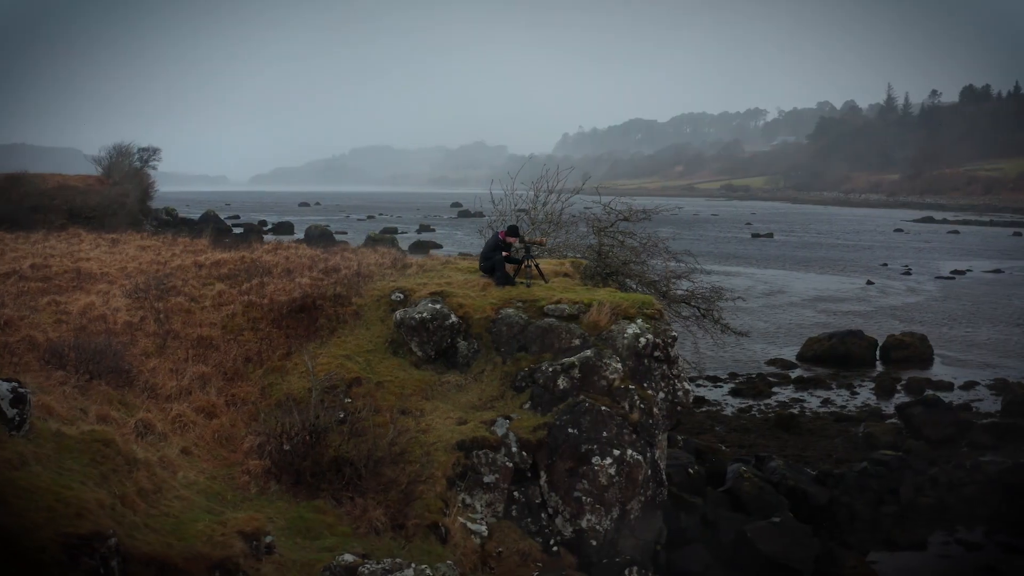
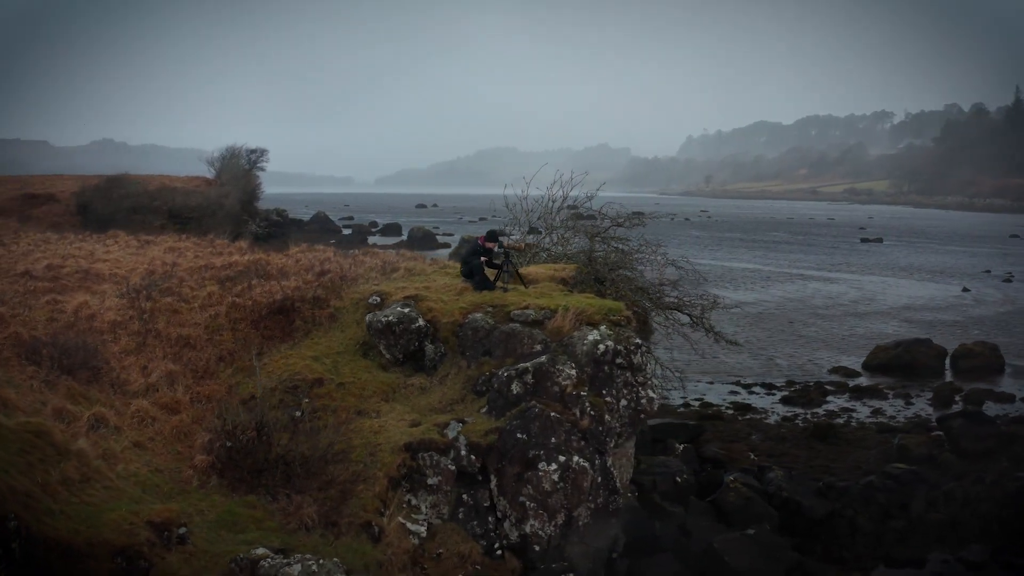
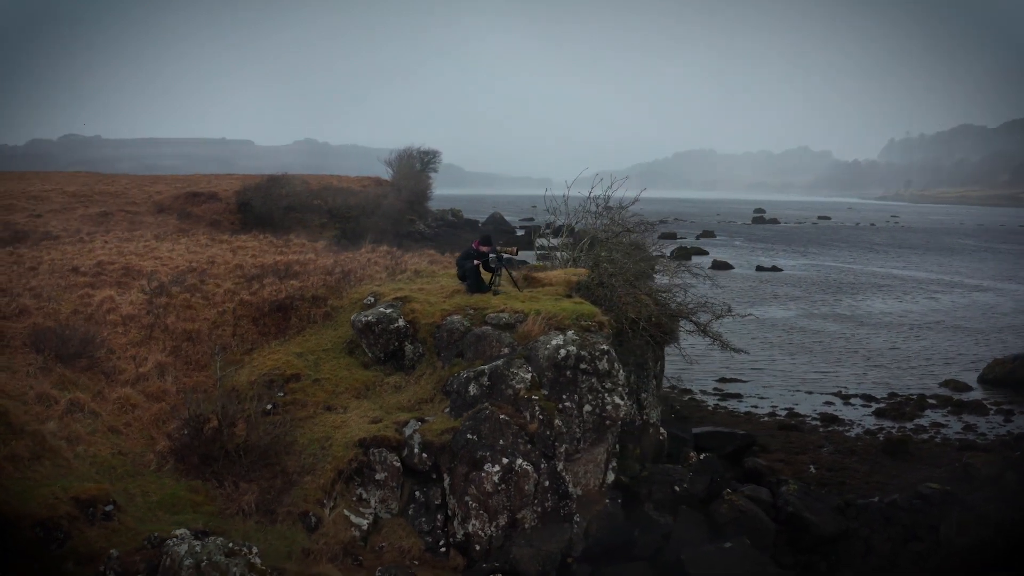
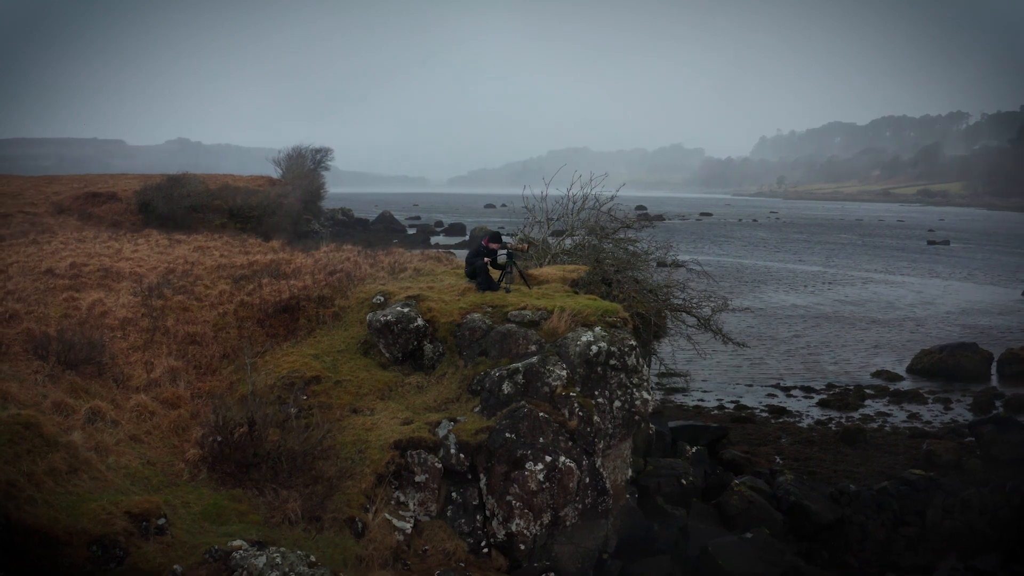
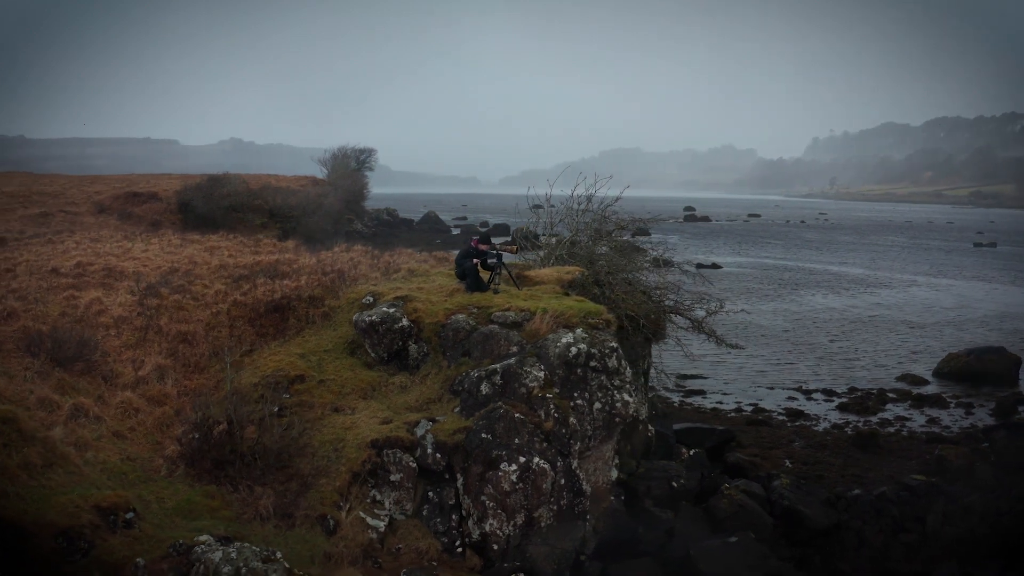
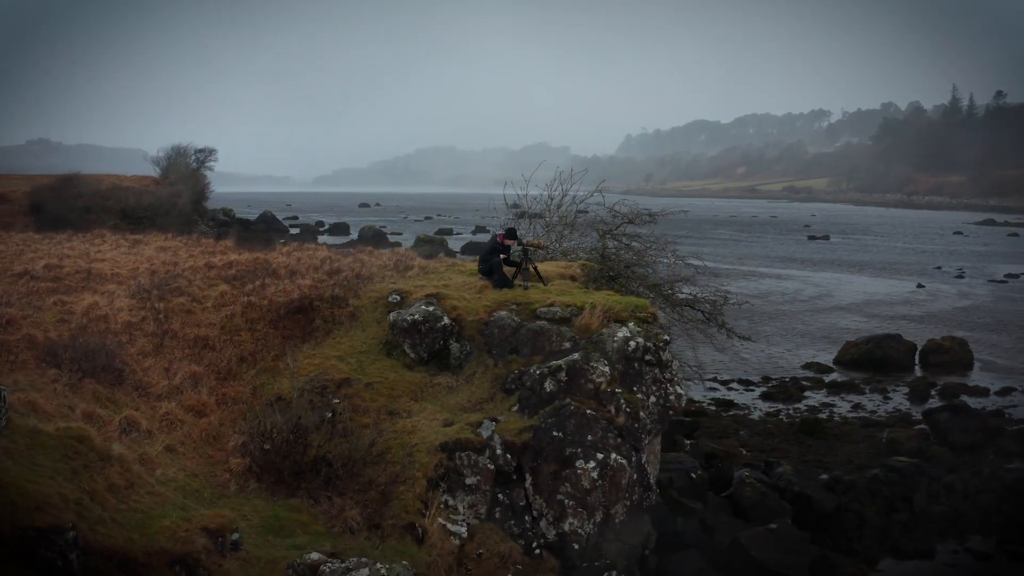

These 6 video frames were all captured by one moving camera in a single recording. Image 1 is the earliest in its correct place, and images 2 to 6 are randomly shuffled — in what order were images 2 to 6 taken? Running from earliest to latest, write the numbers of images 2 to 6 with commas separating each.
6, 2, 4, 5, 3
